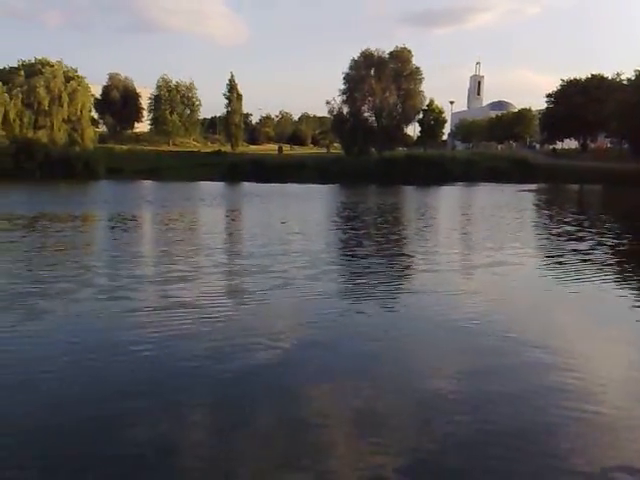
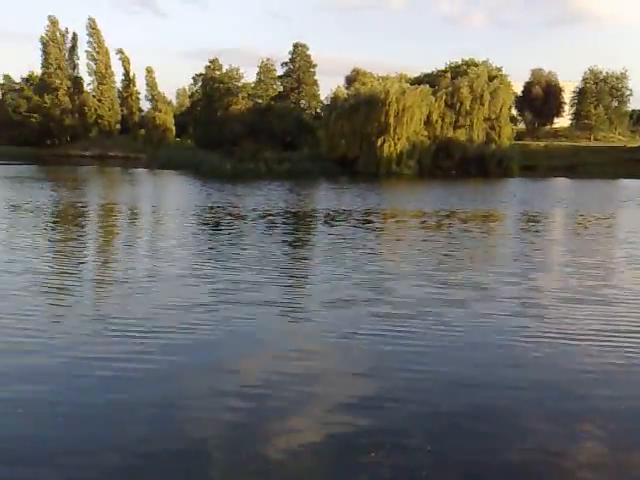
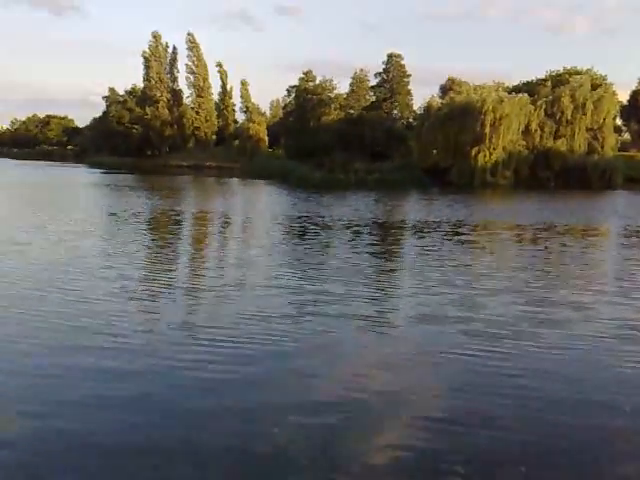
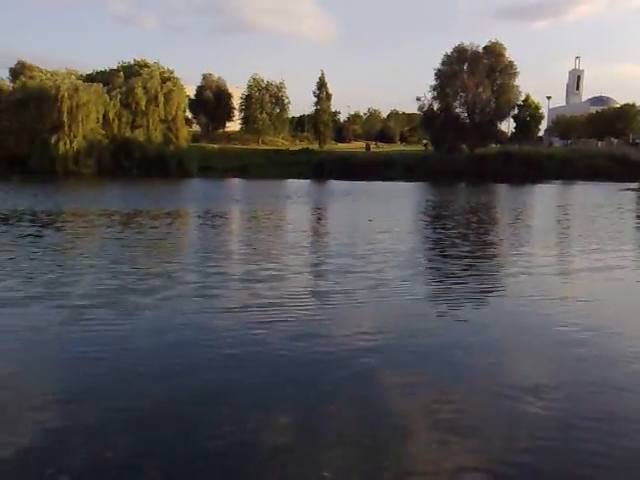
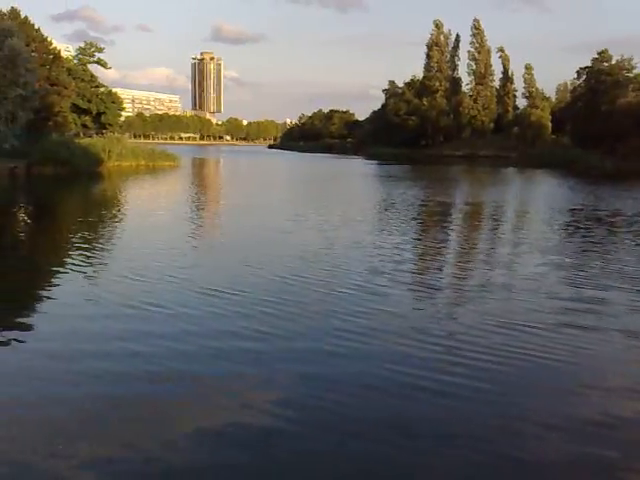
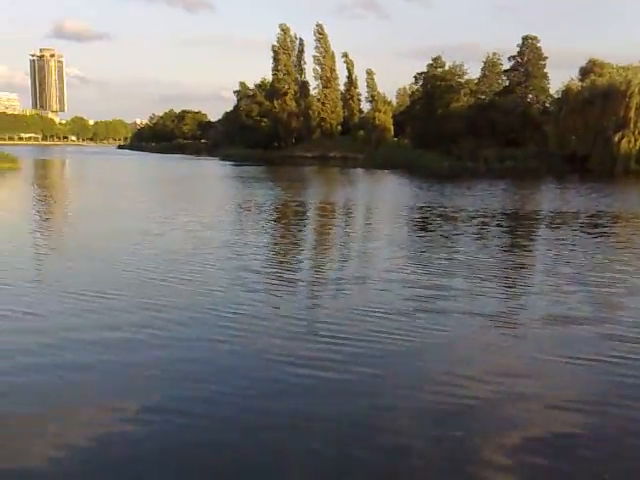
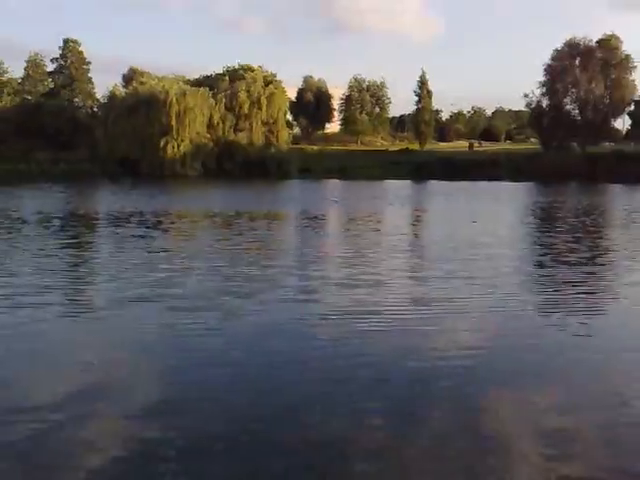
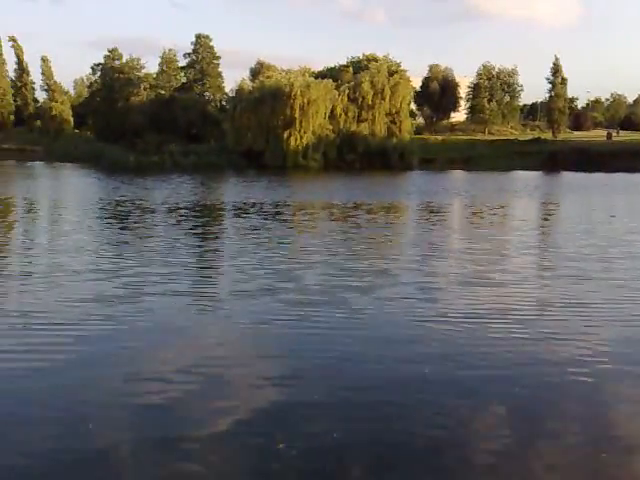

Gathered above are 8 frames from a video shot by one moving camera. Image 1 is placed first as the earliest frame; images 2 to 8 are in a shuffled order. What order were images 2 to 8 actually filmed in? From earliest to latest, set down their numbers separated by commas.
4, 7, 8, 2, 3, 6, 5
